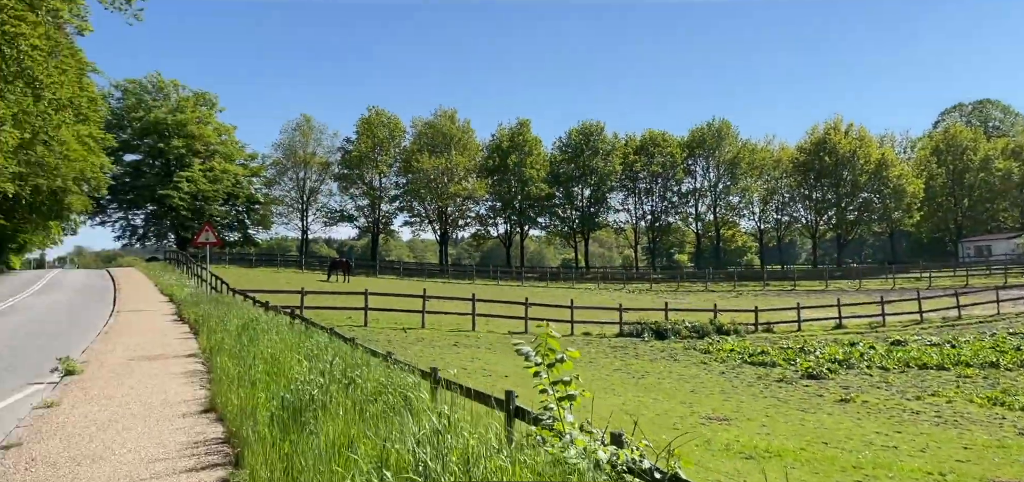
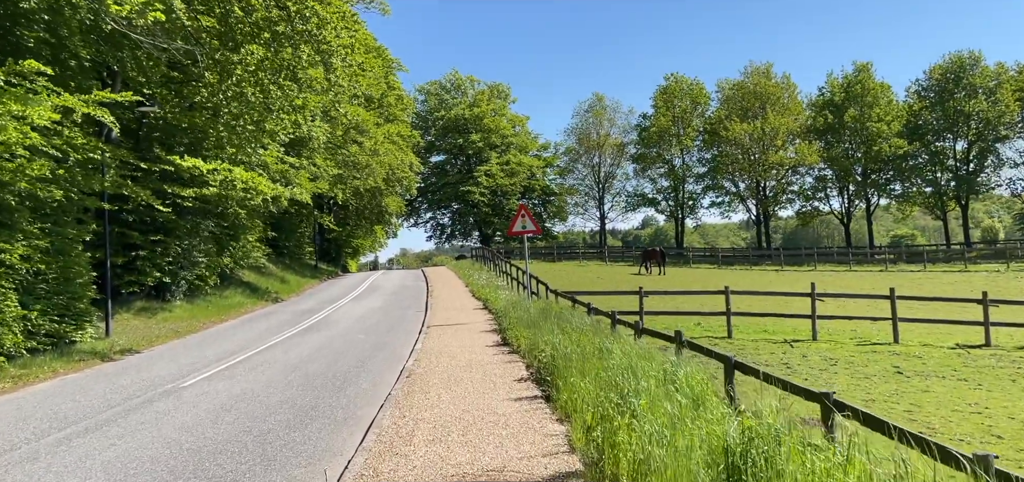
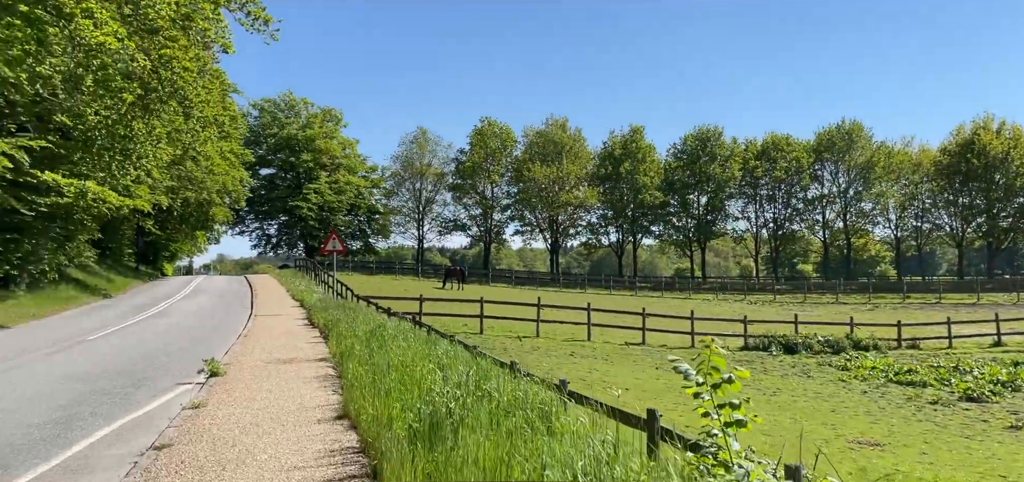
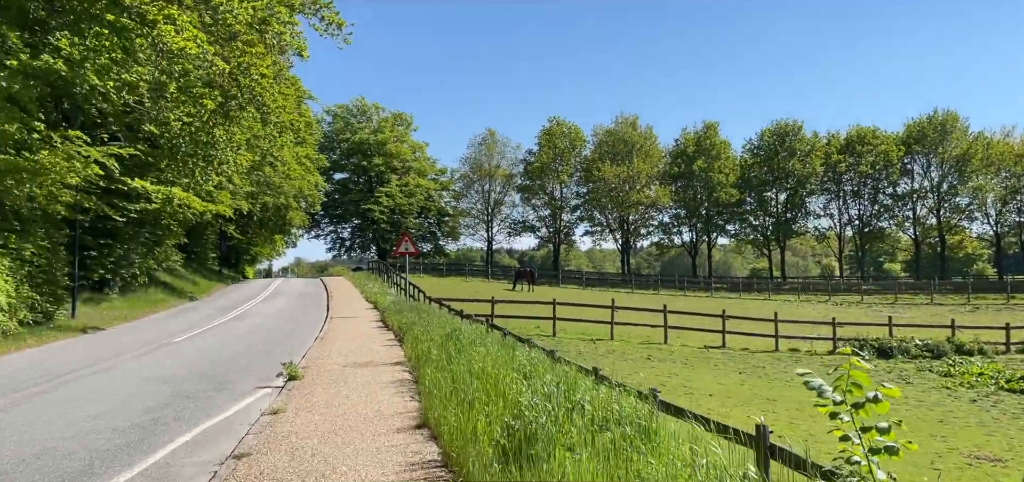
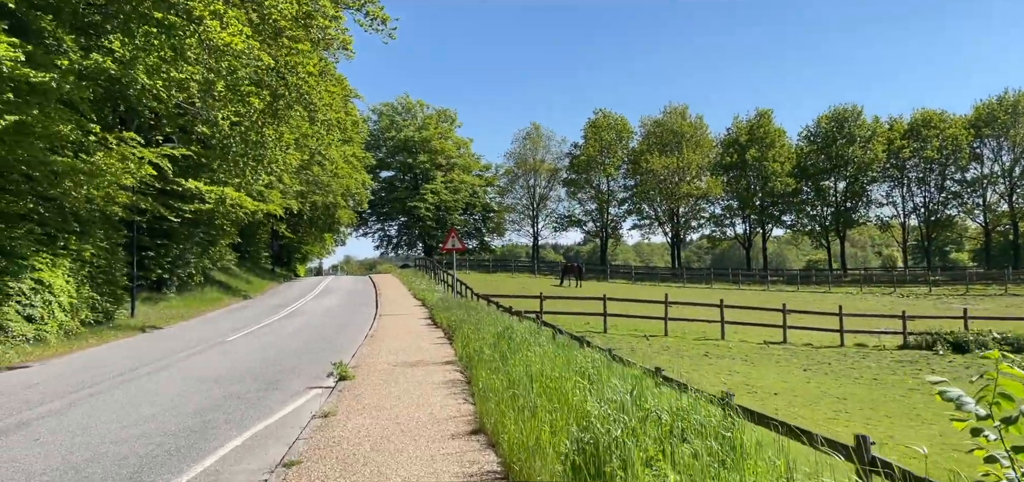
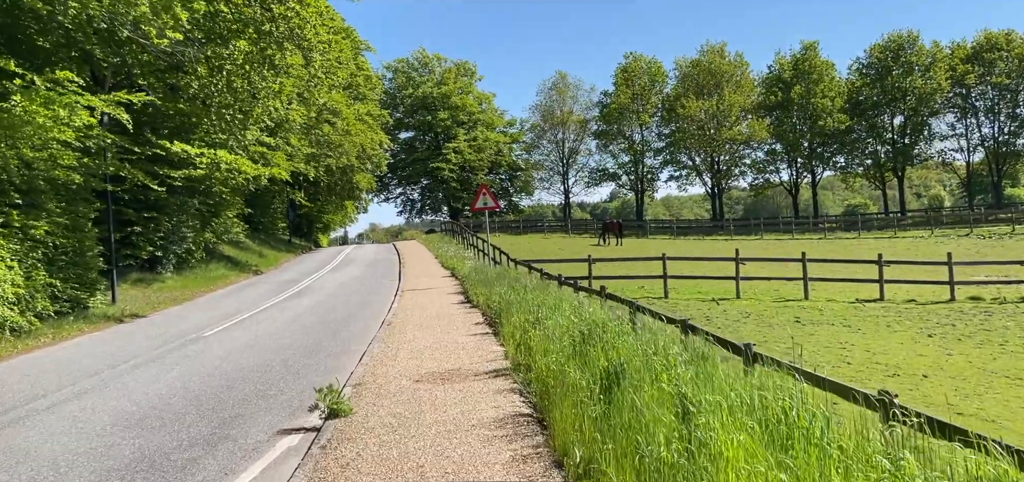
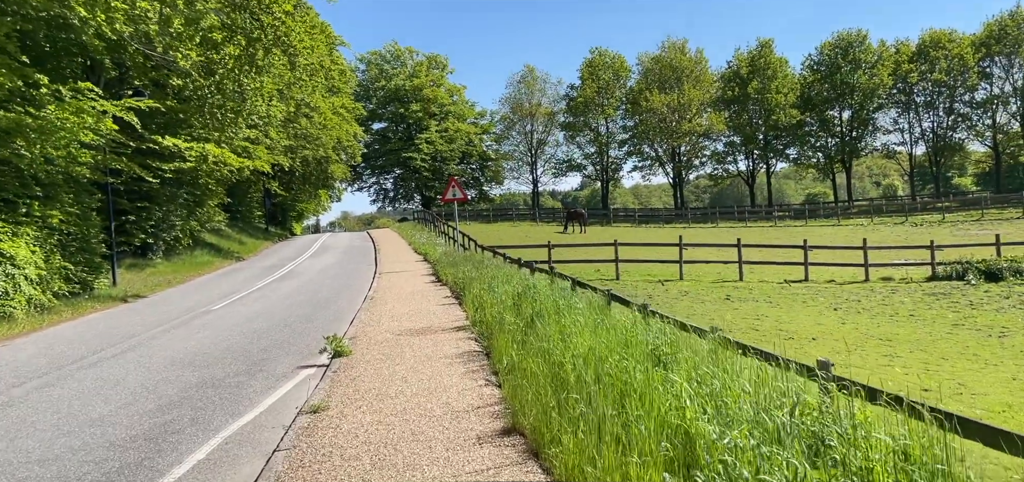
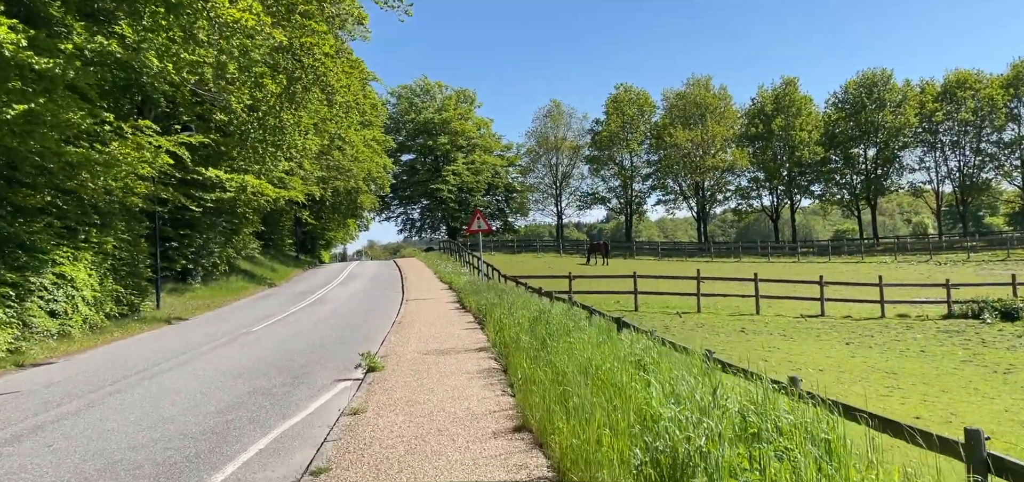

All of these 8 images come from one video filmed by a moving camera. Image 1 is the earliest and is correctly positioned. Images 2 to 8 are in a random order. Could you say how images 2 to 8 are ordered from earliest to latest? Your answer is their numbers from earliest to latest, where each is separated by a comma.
3, 4, 5, 8, 7, 6, 2
